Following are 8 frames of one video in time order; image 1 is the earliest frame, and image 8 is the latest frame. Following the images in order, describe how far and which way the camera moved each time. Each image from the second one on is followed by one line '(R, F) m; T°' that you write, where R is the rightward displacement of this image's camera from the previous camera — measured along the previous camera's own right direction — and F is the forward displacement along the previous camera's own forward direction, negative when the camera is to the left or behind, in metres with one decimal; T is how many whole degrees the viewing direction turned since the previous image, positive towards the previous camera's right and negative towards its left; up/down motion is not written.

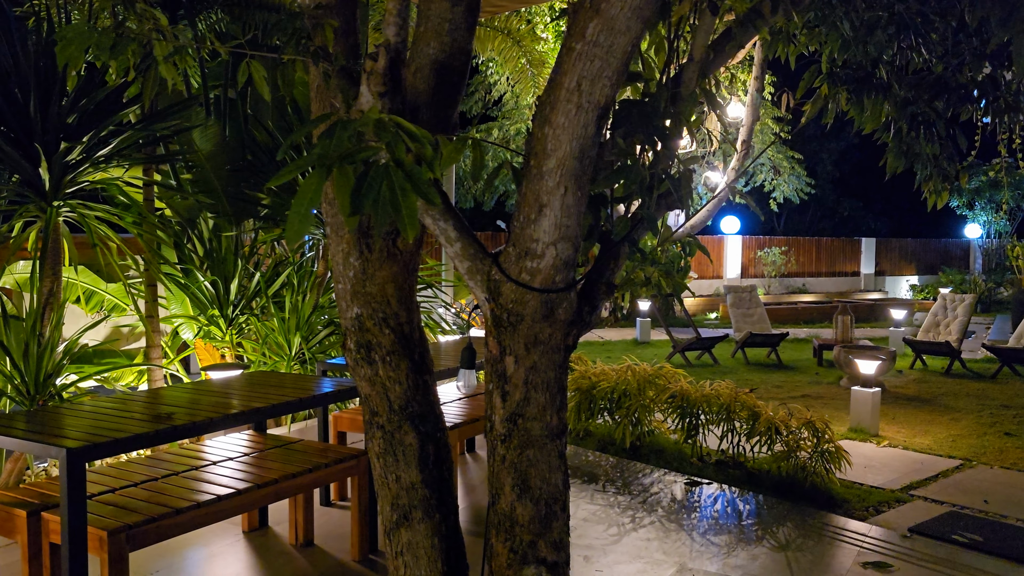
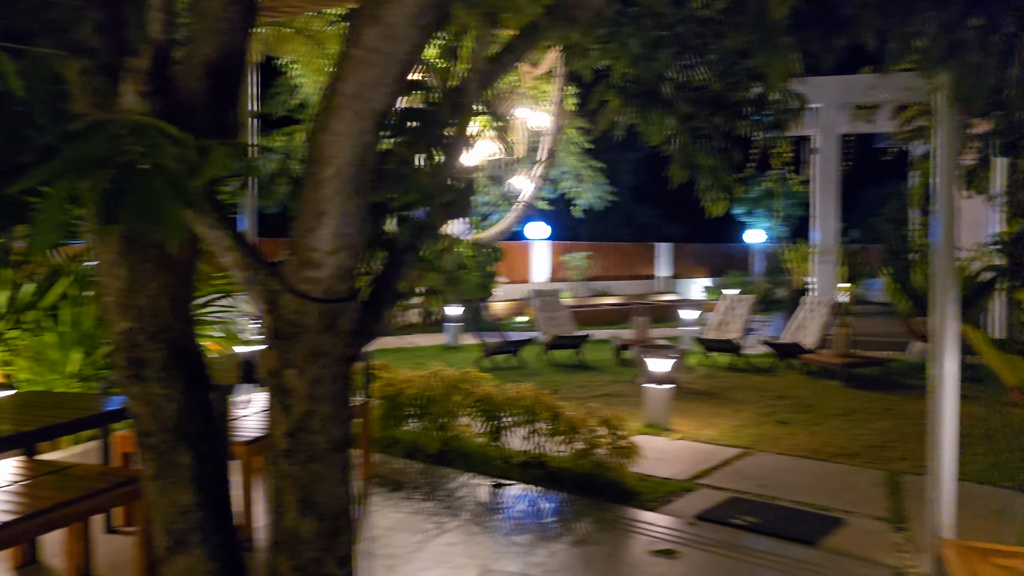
(+0.1, 0.0) m; +12°
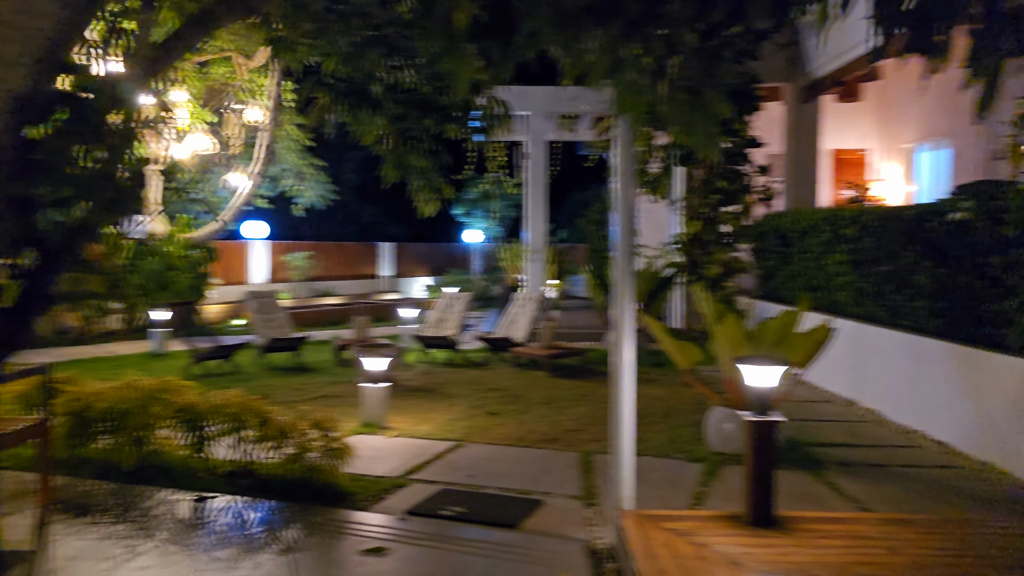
(+0.1, 0.0) m; +18°
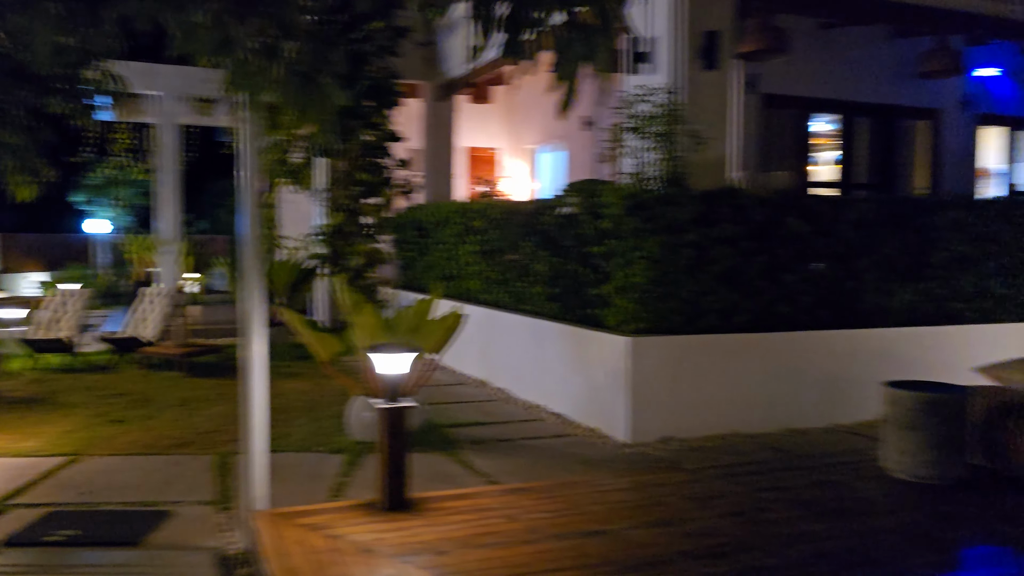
(+0.1, 0.0) m; +23°
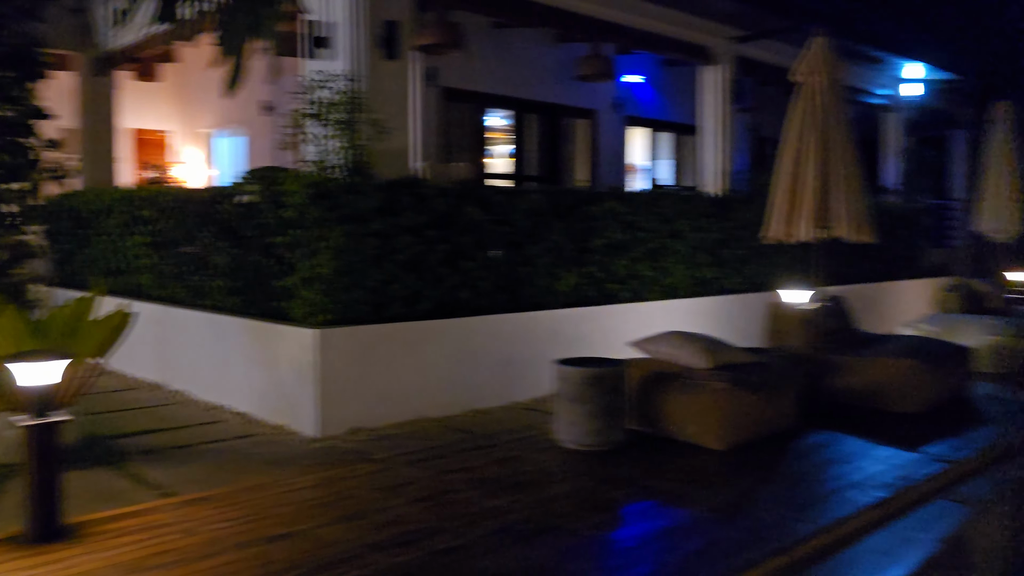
(0.0, 0.0) m; +21°
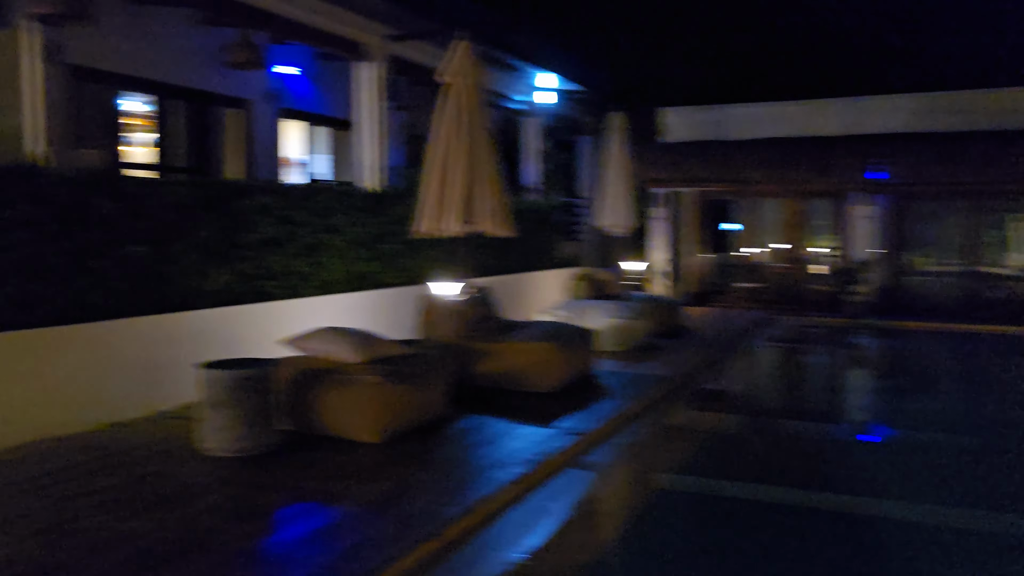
(+0.1, 0.0) m; +22°
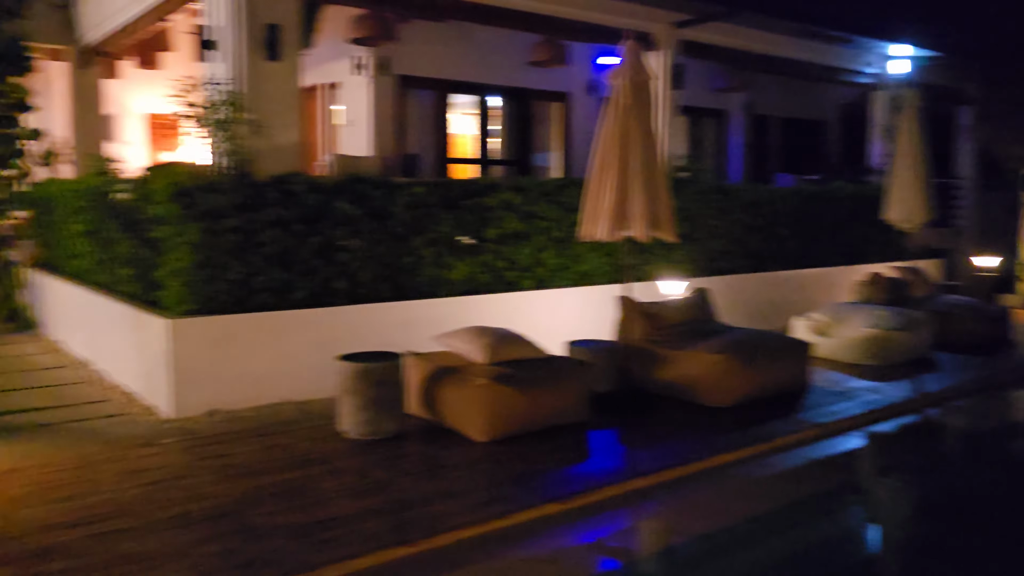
(+1.5, +0.3) m; -27°
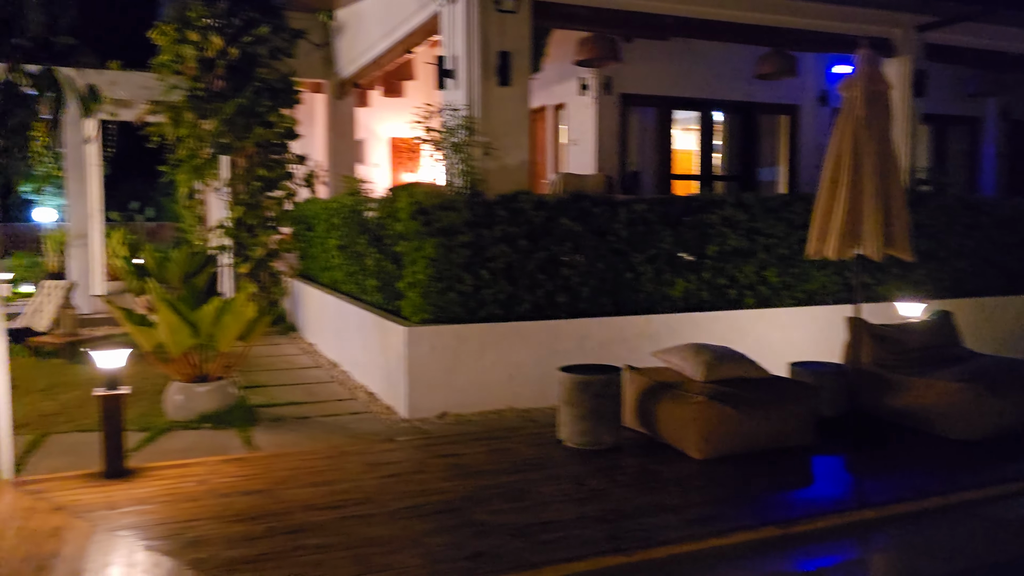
(0.0, -0.1) m; -15°
